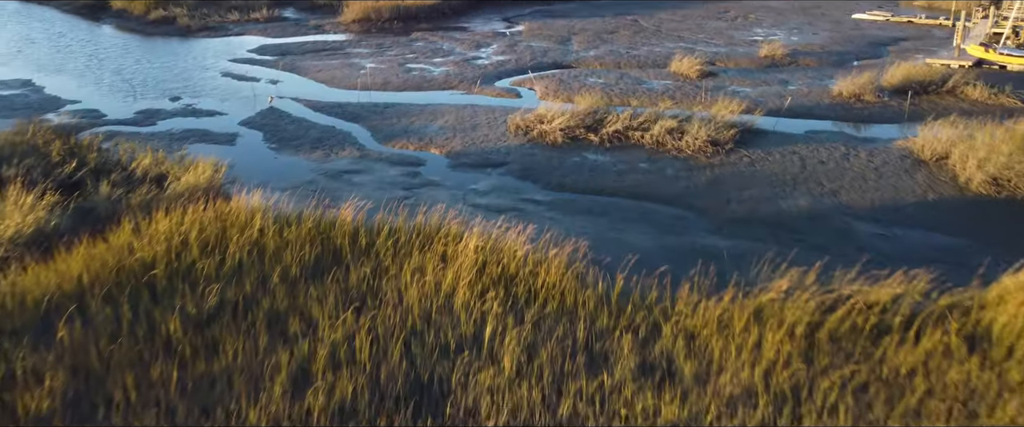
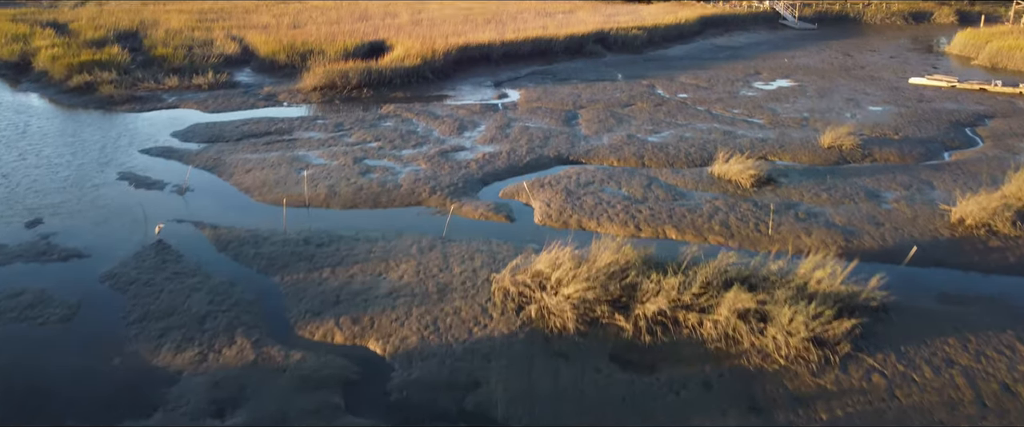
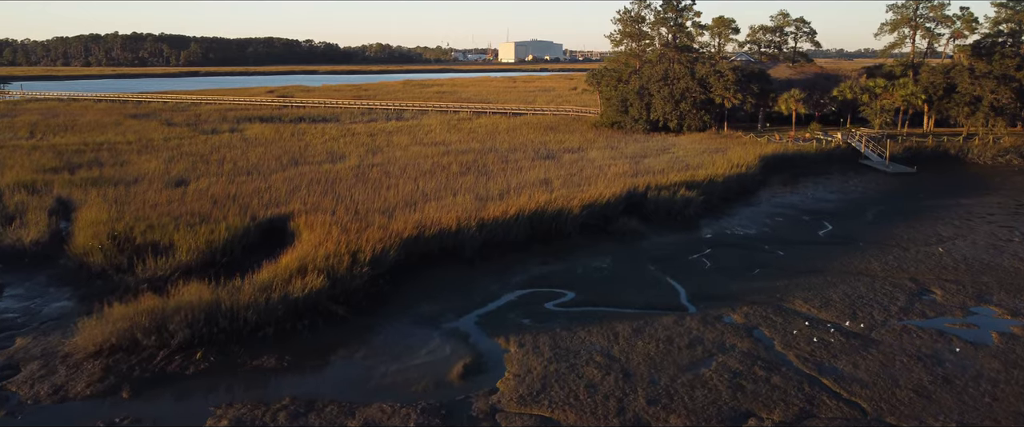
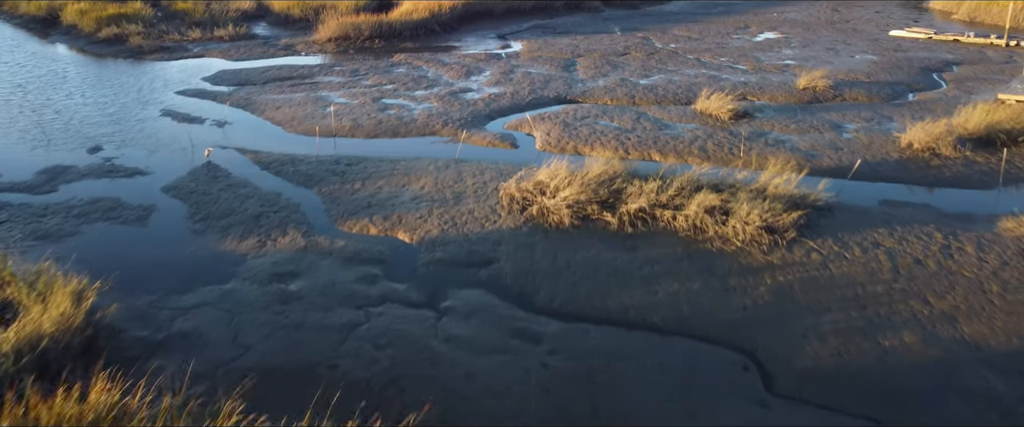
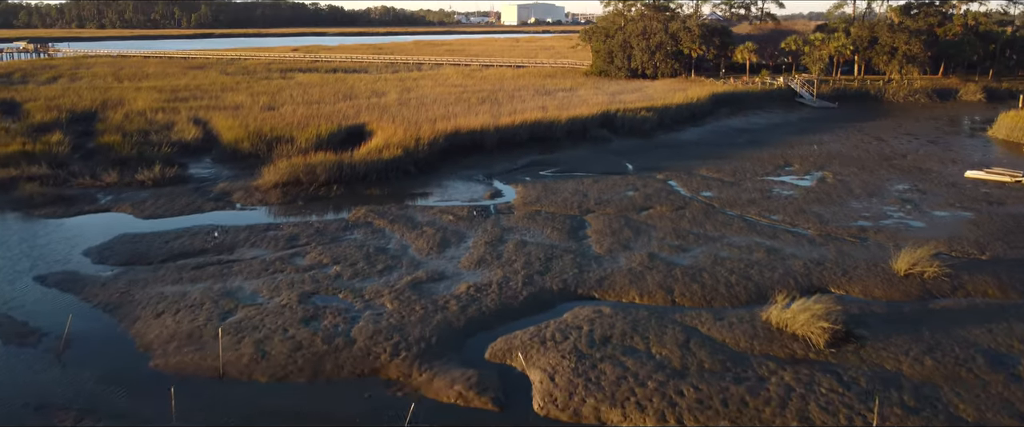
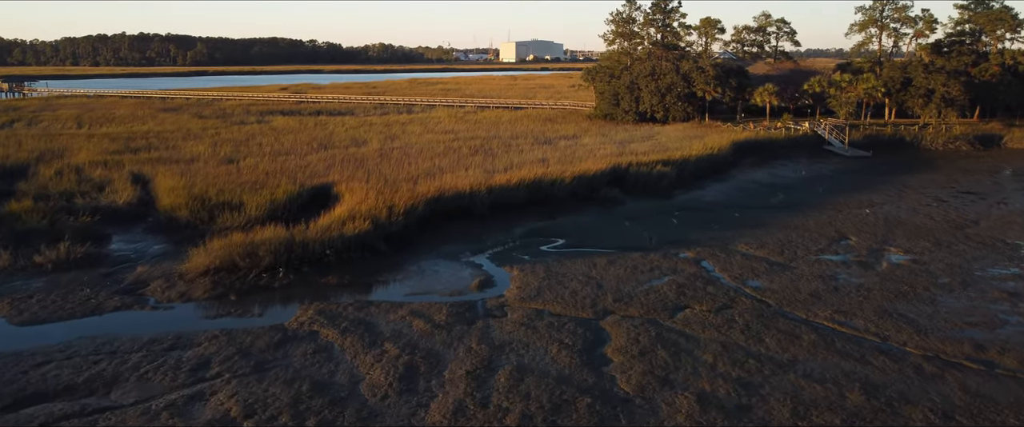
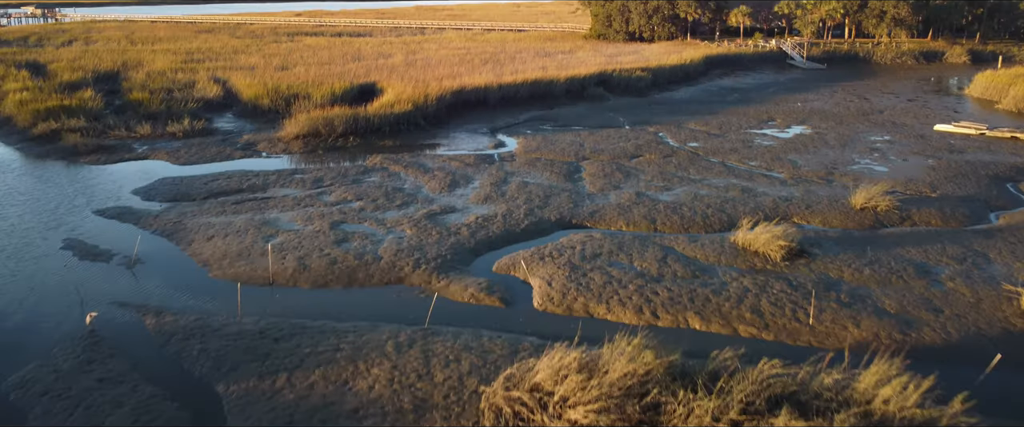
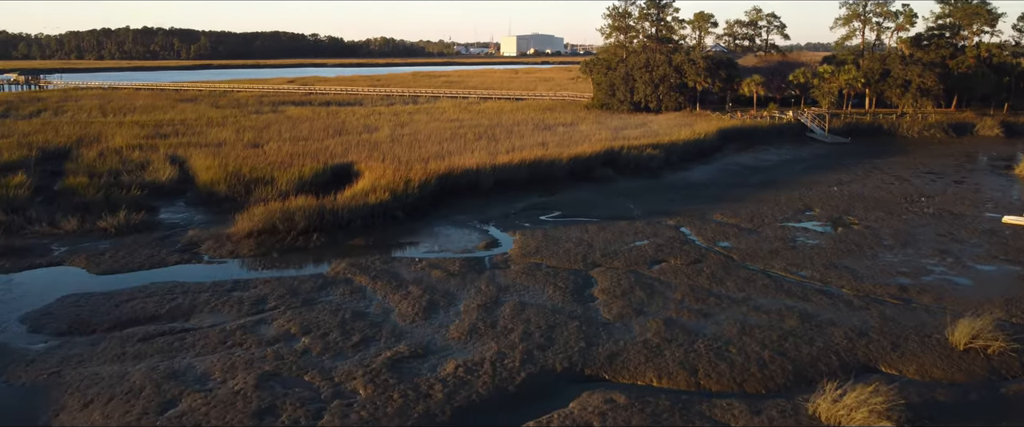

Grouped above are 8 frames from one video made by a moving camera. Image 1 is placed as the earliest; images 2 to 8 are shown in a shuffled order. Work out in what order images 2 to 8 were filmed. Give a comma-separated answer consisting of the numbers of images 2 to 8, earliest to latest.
4, 2, 7, 5, 8, 6, 3
